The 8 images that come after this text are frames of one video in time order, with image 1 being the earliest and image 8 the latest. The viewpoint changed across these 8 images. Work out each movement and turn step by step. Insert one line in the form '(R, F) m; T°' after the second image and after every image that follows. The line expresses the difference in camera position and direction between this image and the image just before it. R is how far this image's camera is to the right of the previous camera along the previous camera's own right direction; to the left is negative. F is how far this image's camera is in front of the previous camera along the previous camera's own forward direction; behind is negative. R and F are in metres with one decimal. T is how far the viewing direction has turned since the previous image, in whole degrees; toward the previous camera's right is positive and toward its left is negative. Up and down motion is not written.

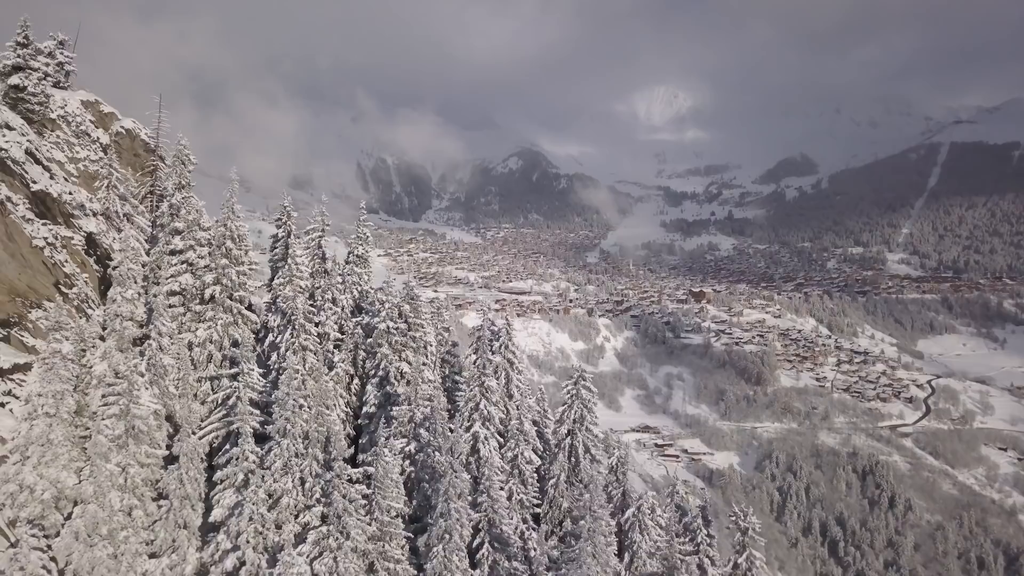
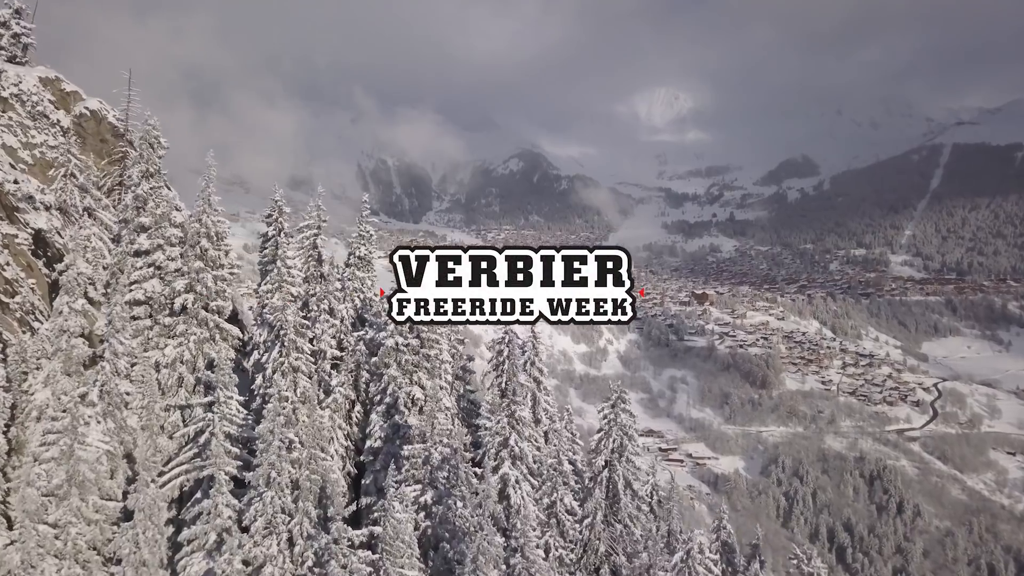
(-0.6, +1.9) m; 0°
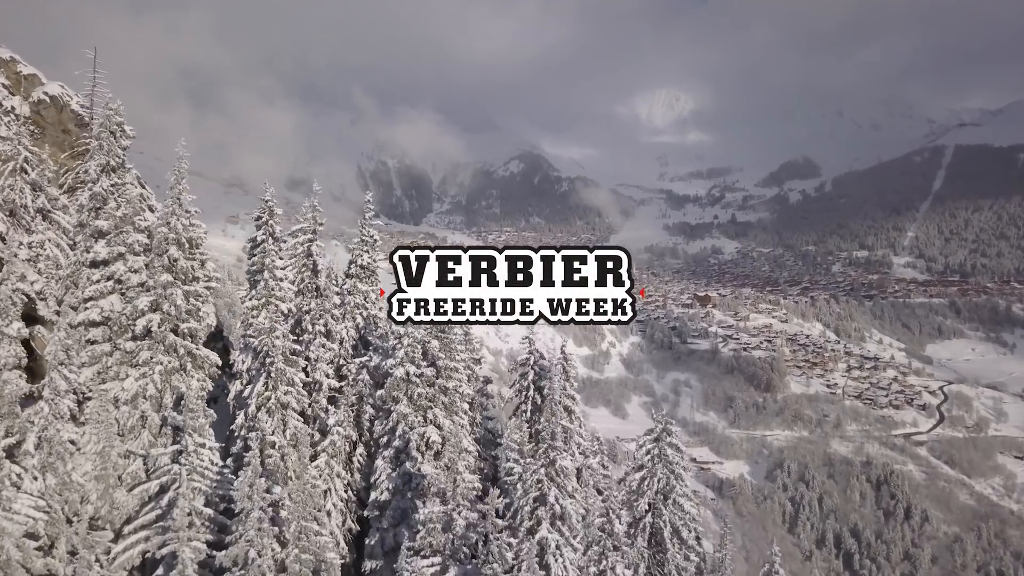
(-0.5, +1.6) m; 0°
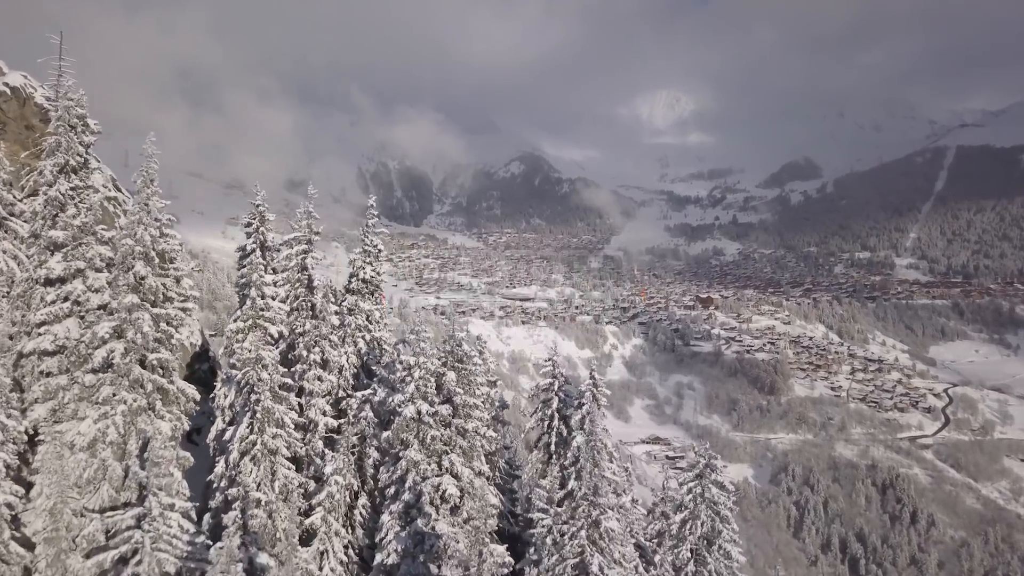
(-0.4, +1.2) m; 0°
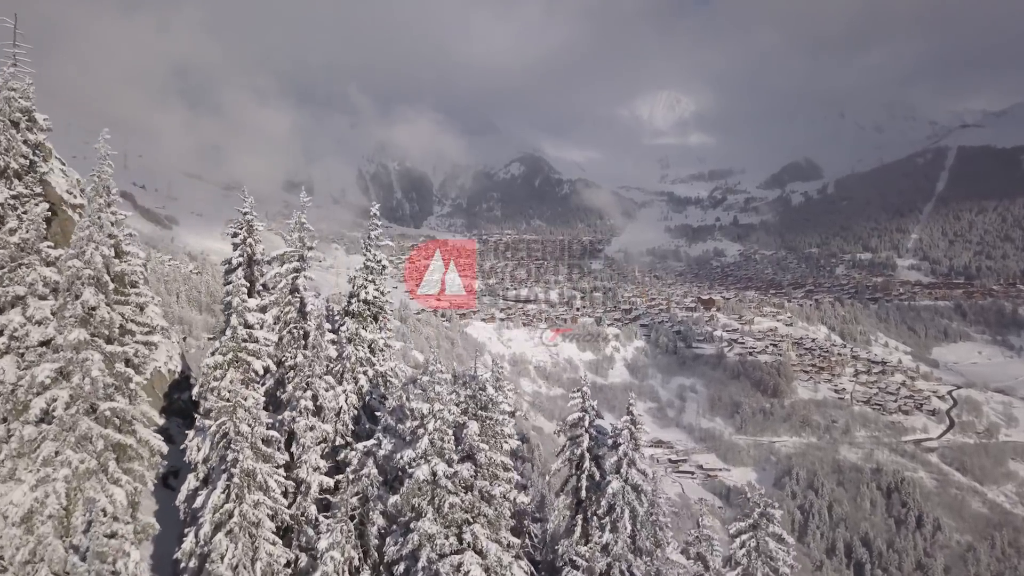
(-0.4, +1.2) m; 0°
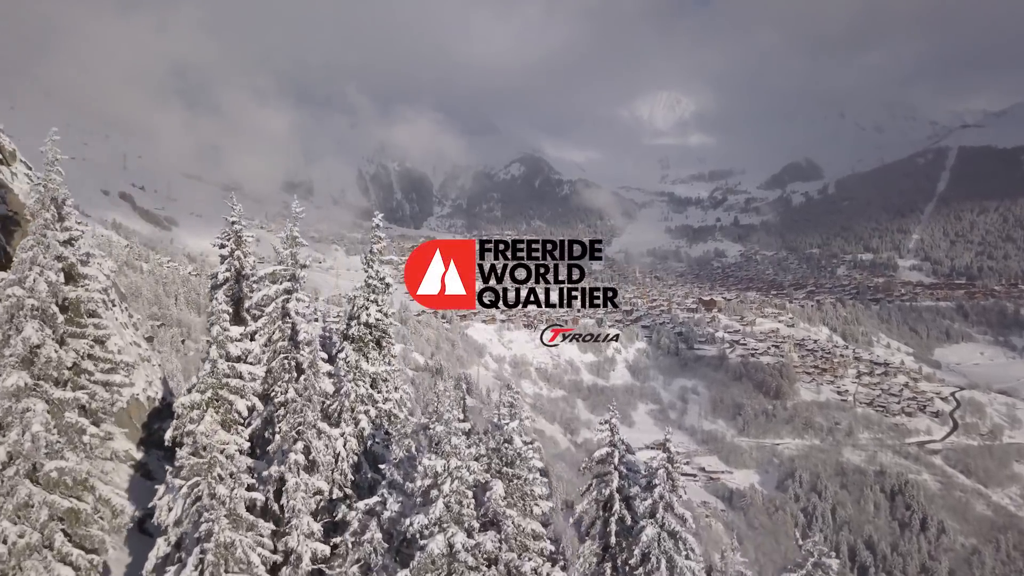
(-0.3, +0.9) m; 0°
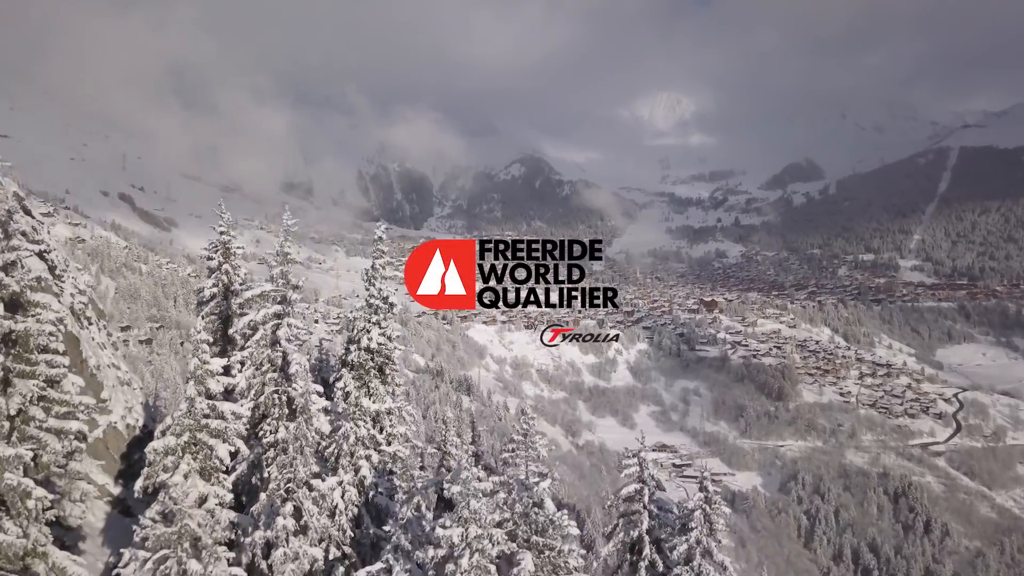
(-0.2, +0.7) m; 0°
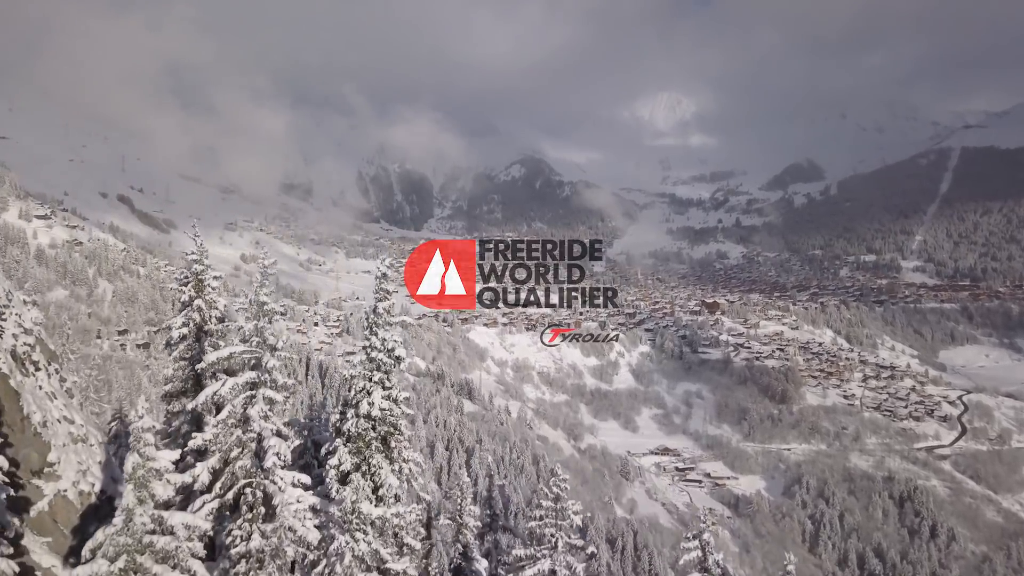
(-0.4, +1.2) m; 0°
